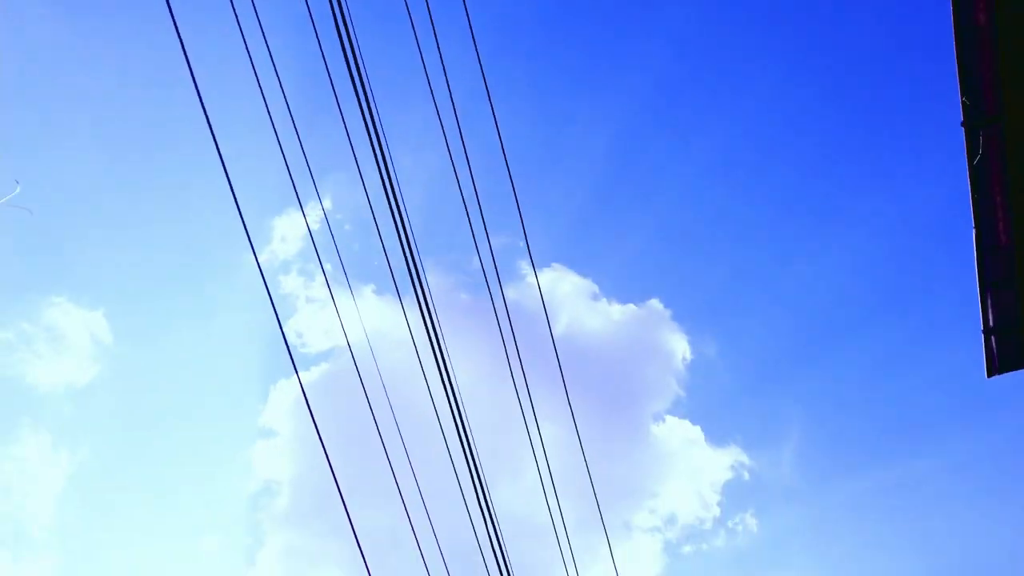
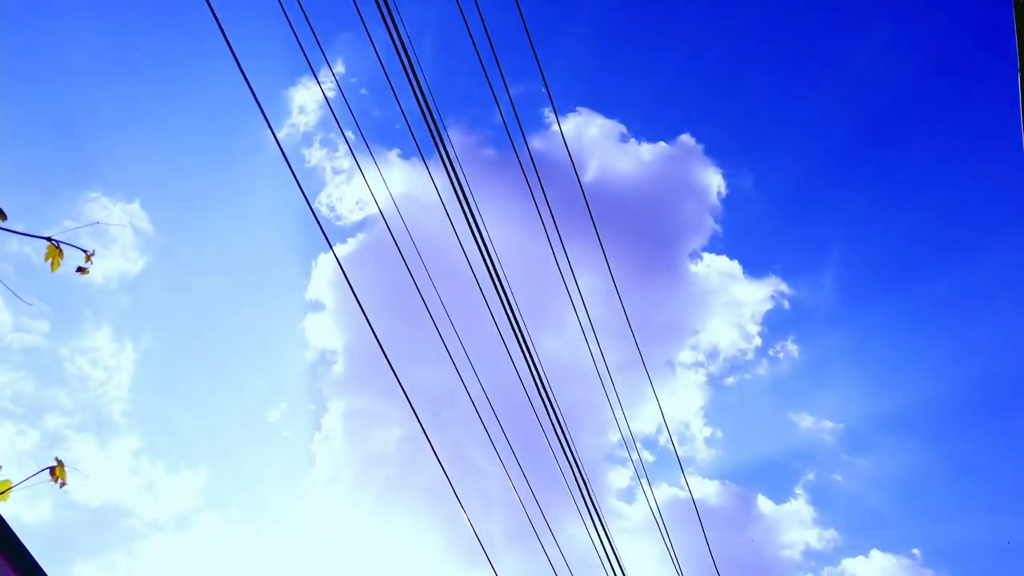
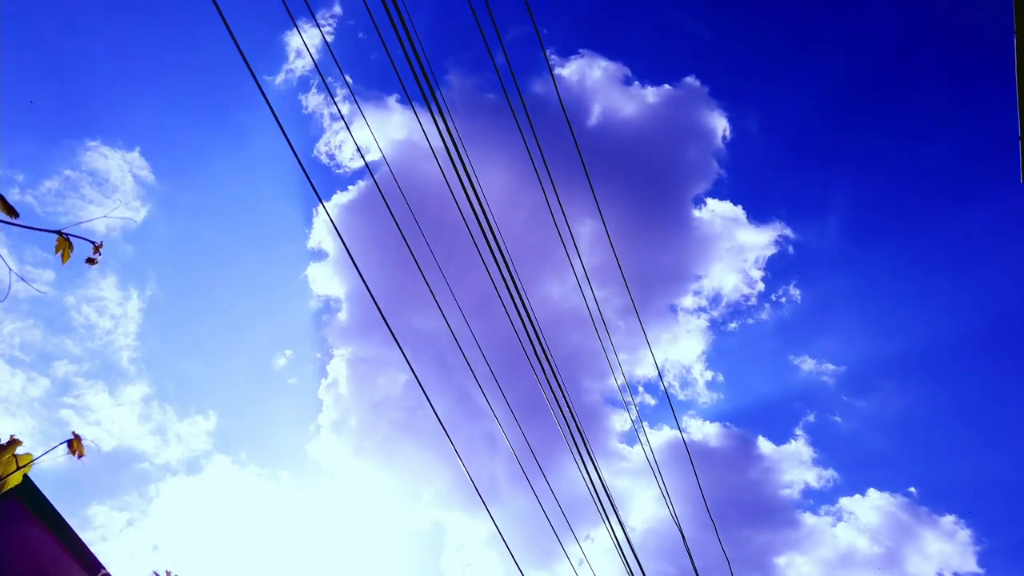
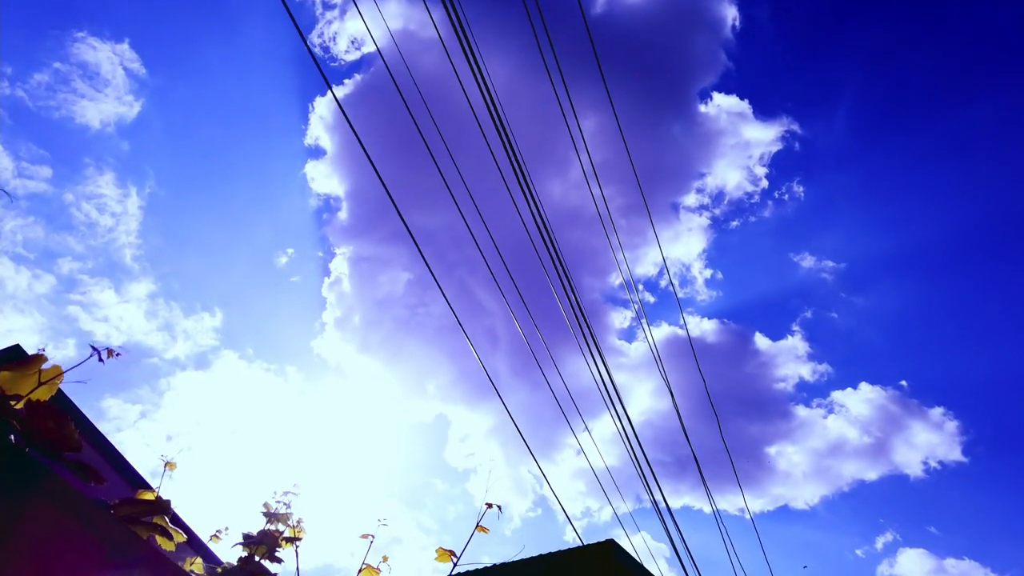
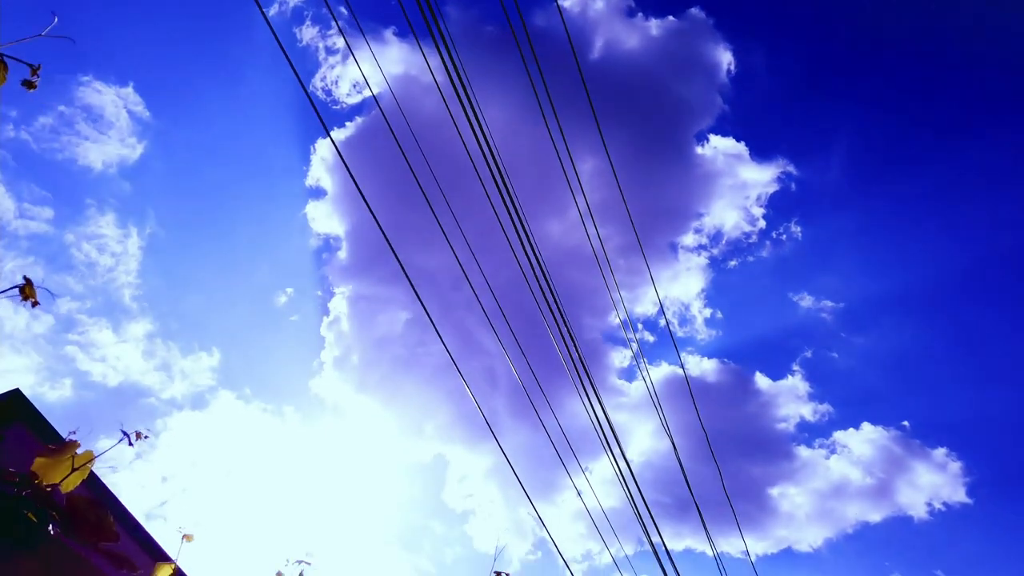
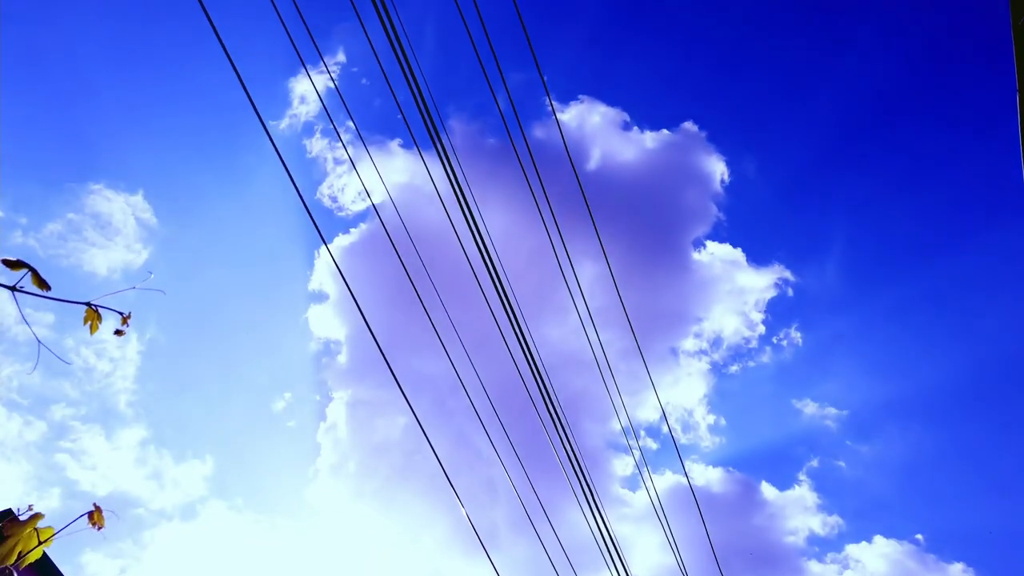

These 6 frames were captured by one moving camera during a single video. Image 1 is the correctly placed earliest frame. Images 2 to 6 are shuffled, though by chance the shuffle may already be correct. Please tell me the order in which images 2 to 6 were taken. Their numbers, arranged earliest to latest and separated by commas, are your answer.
2, 6, 3, 5, 4
